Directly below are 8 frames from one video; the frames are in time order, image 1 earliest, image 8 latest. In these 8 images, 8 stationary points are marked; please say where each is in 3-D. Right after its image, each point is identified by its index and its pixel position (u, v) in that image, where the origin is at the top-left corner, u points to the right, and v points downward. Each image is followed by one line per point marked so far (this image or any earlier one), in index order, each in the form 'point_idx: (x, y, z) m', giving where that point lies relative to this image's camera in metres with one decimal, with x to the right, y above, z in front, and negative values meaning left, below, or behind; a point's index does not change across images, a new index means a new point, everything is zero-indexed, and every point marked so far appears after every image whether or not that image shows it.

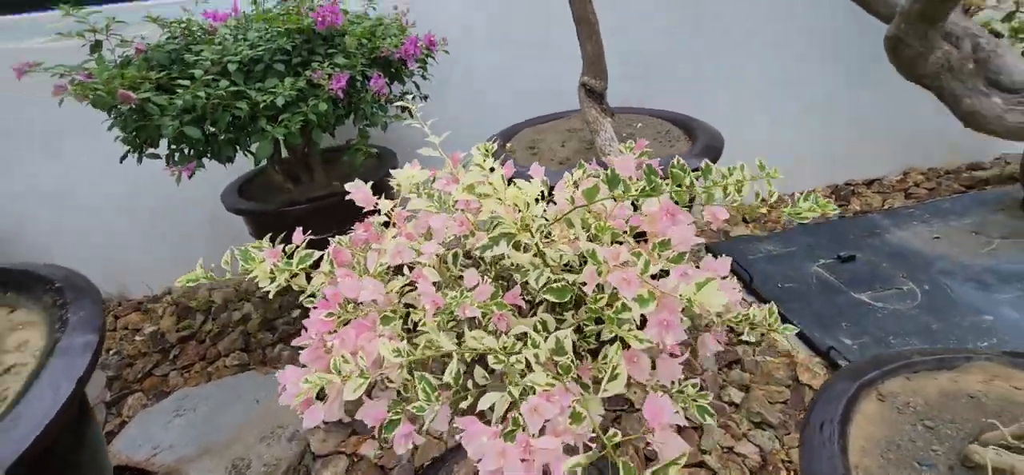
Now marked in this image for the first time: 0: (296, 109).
0: (-0.5, +0.3, +1.1) m
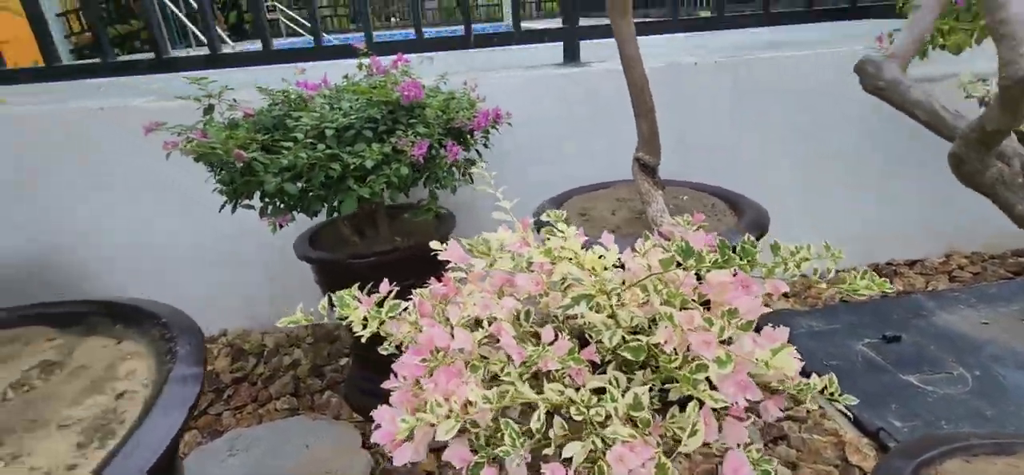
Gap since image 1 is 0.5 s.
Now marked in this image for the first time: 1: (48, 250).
0: (-0.3, +0.2, +1.3) m
1: (-1.6, 0.0, +1.9) m
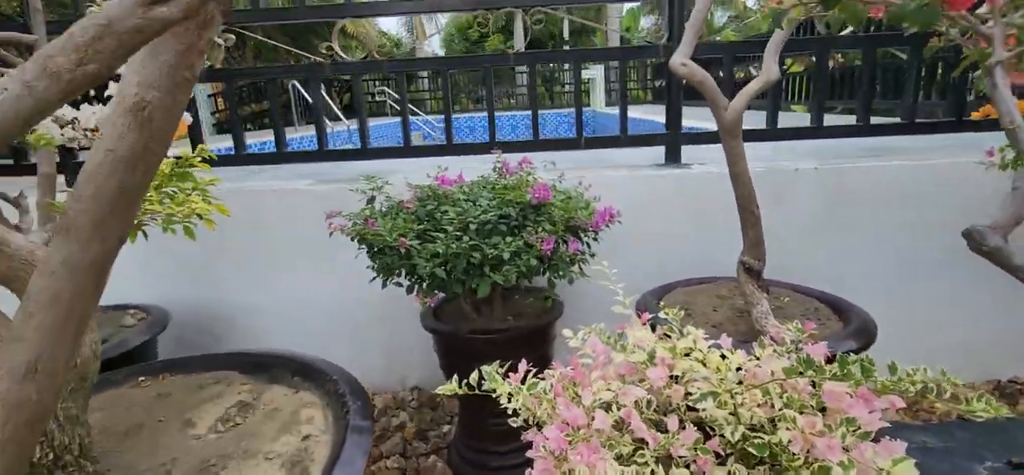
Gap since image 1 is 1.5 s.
0: (0.0, -0.1, +1.5) m
1: (-1.2, -0.3, +2.2) m
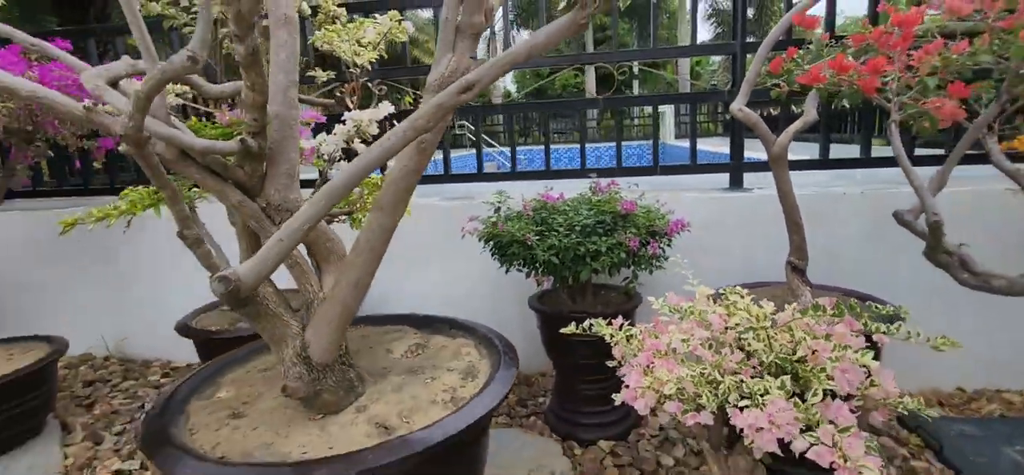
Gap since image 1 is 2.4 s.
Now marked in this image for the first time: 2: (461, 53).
0: (+0.4, -0.1, +2.0) m
1: (-0.8, -0.3, +2.8) m
2: (-0.1, +0.5, +1.3) m
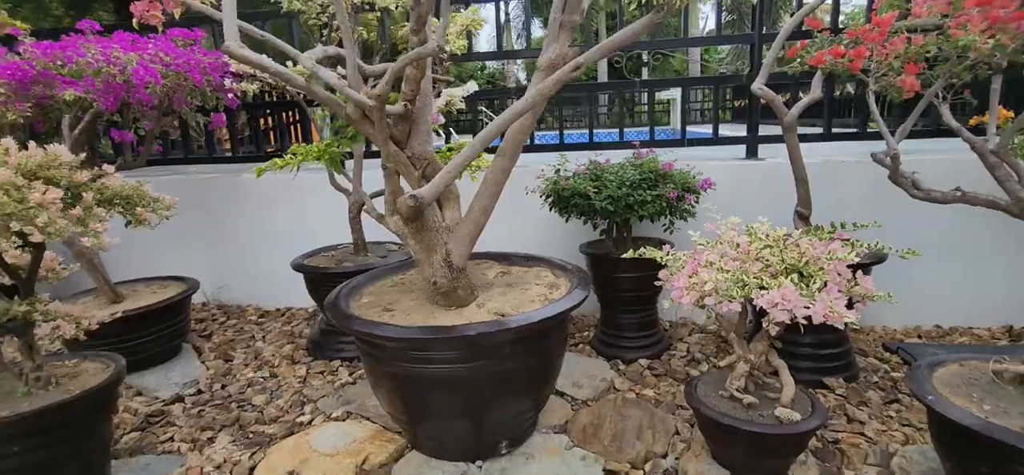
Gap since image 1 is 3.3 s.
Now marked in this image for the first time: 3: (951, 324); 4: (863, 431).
0: (+0.7, +0.2, +2.5) m
1: (-0.5, -0.1, +3.3) m
2: (+0.2, +0.7, +1.8) m
3: (+2.4, -0.5, +2.9) m
4: (+1.4, -0.8, +2.0) m
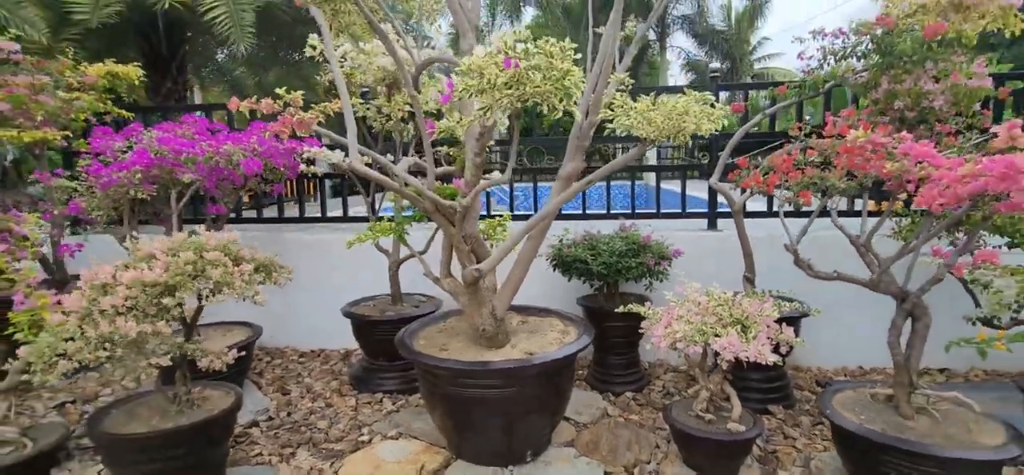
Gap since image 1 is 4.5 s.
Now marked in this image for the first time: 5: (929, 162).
0: (+0.8, -0.2, +3.2) m
1: (-0.4, -0.5, +4.0) m
2: (+0.3, +0.4, +2.5) m
3: (+2.5, -0.9, +3.7) m
4: (+1.5, -1.1, +2.7) m
5: (+1.5, +0.3, +1.9) m
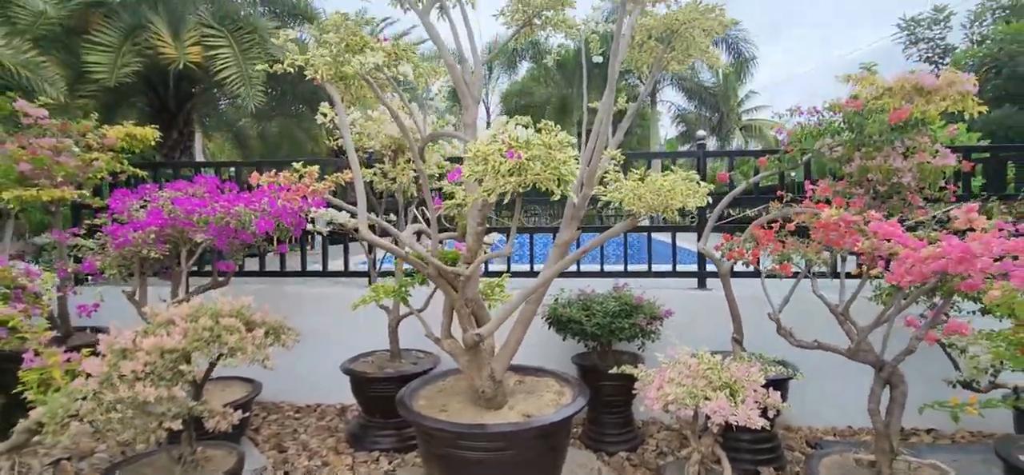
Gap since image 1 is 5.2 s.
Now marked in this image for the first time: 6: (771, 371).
0: (+0.7, -0.6, +3.3) m
1: (-0.5, -0.9, +4.1) m
2: (+0.3, 0.0, +2.7) m
3: (+2.5, -1.3, +3.7) m
4: (+1.5, -1.4, +2.8) m
5: (+1.5, 0.0, +2.1) m
6: (+1.4, -0.7, +2.8) m
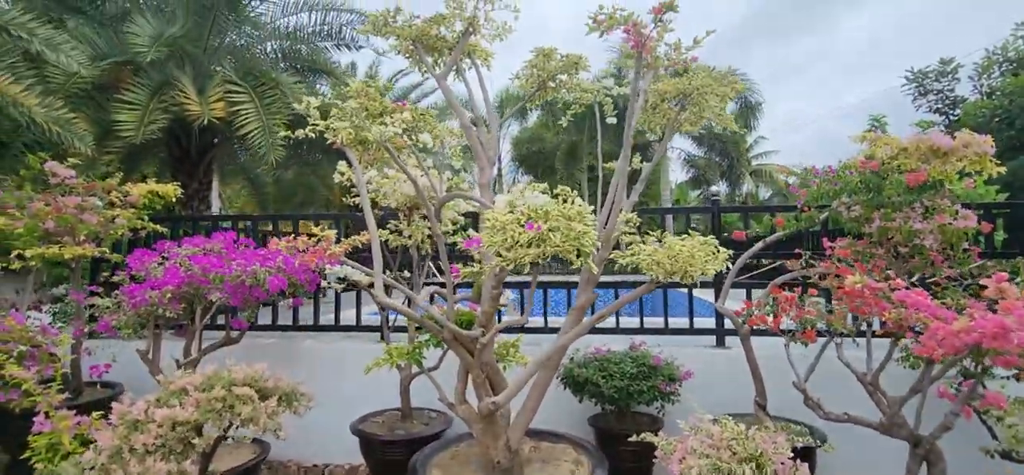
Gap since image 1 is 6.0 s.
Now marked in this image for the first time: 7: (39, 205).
0: (+0.8, -1.0, +3.2) m
1: (-0.4, -1.3, +4.0) m
2: (+0.4, -0.3, +2.6) m
3: (+2.6, -1.7, +3.5) m
4: (+1.5, -1.8, +2.6) m
5: (+1.6, -0.3, +2.0) m
6: (+1.5, -1.0, +2.7) m
7: (-3.1, +0.2, +3.4) m
